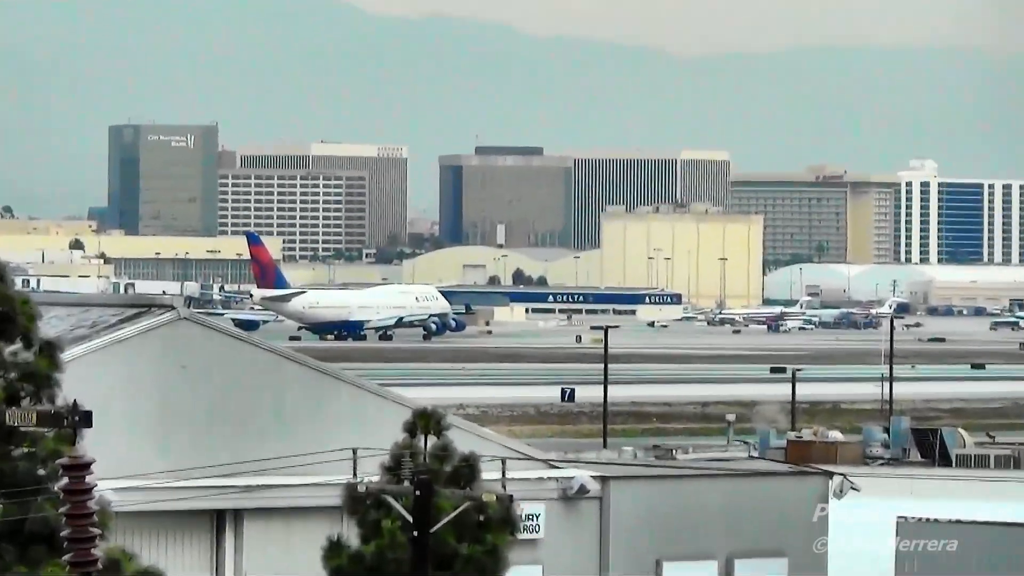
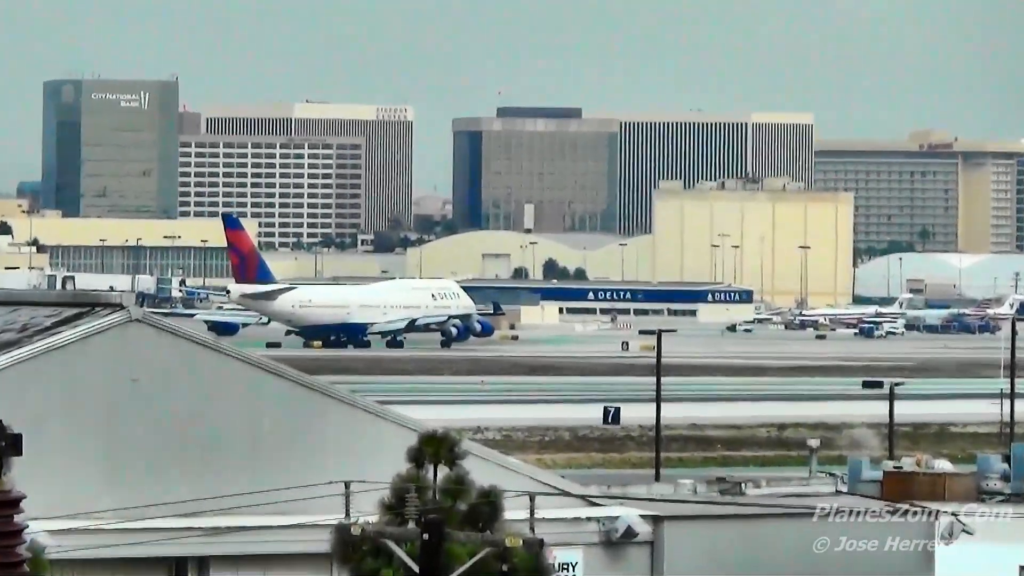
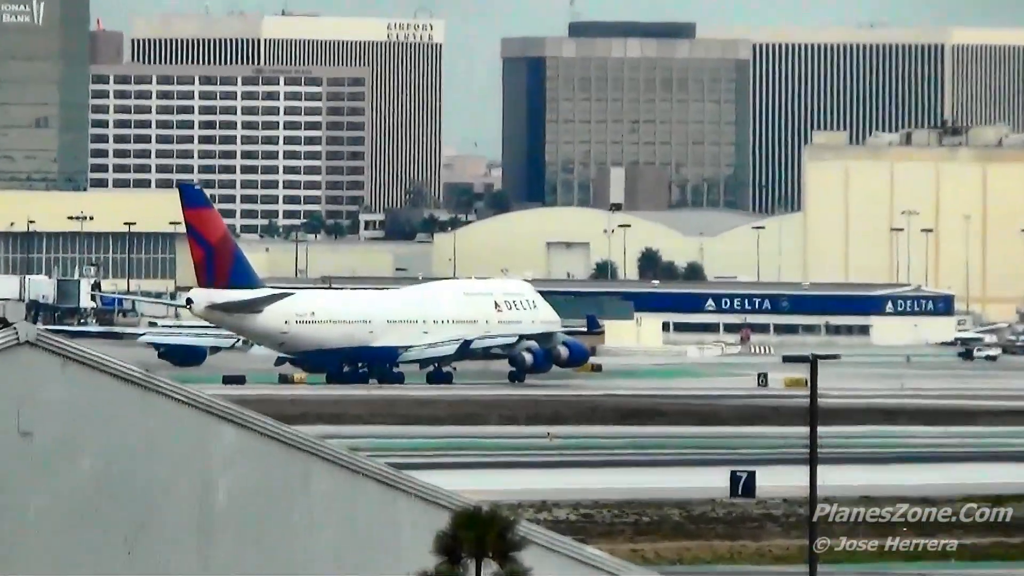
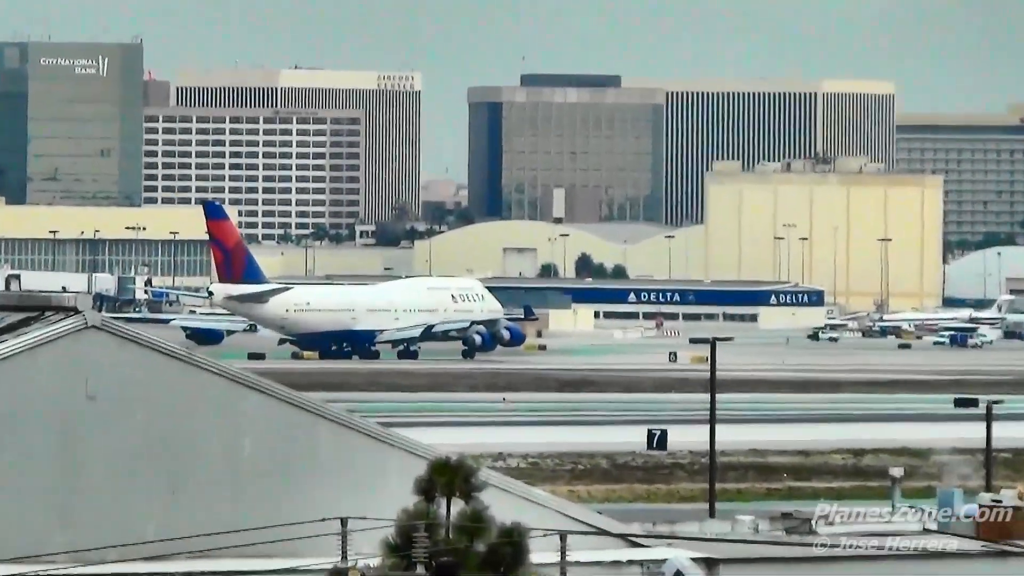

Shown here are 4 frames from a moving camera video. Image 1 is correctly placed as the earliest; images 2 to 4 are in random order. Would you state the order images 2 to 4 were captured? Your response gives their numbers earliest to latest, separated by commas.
2, 4, 3
